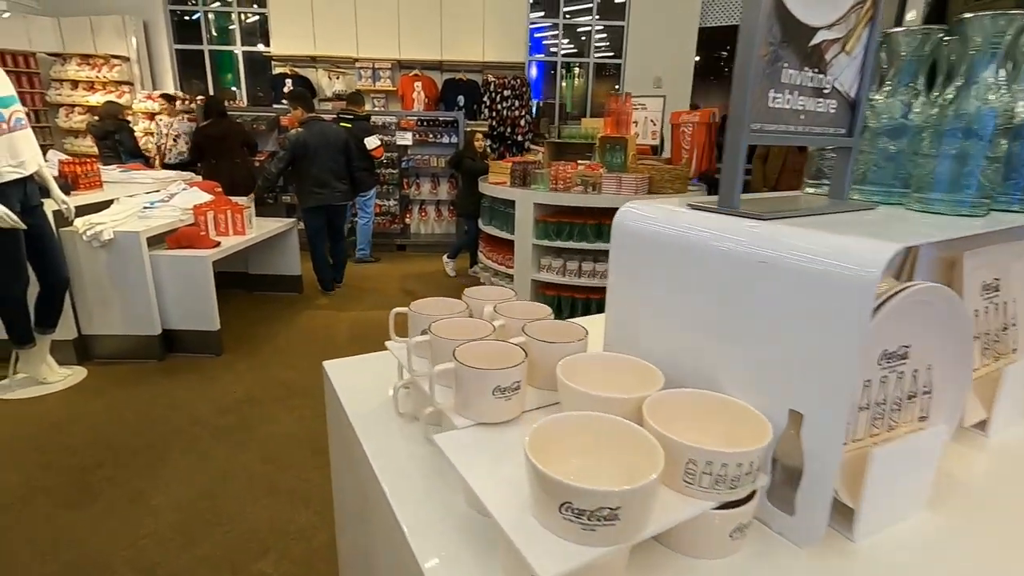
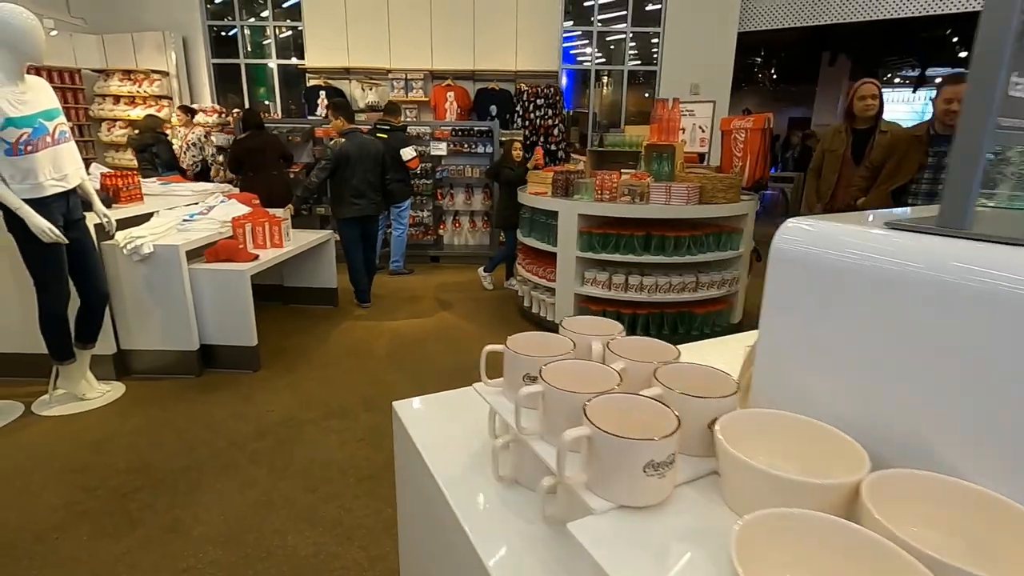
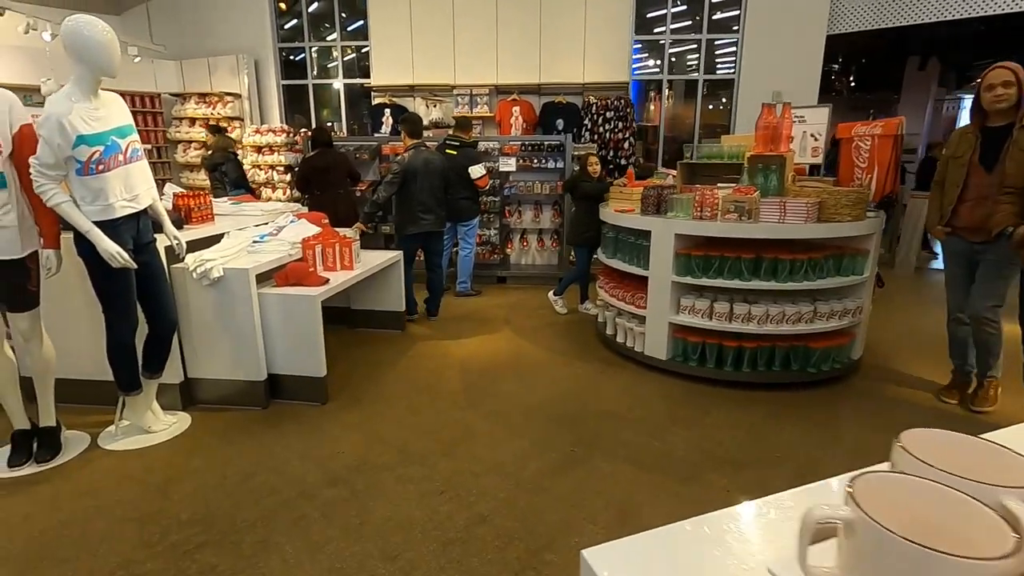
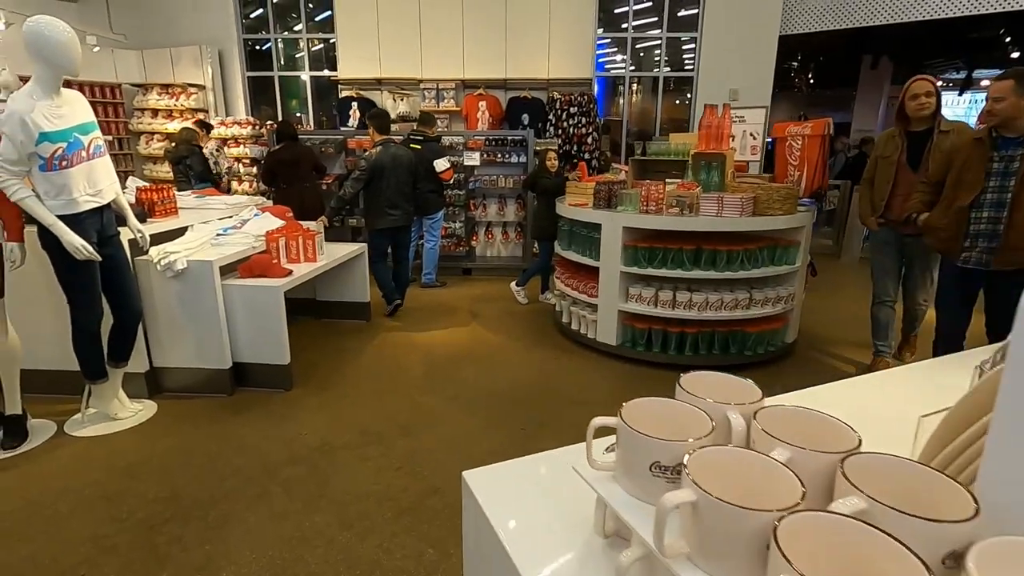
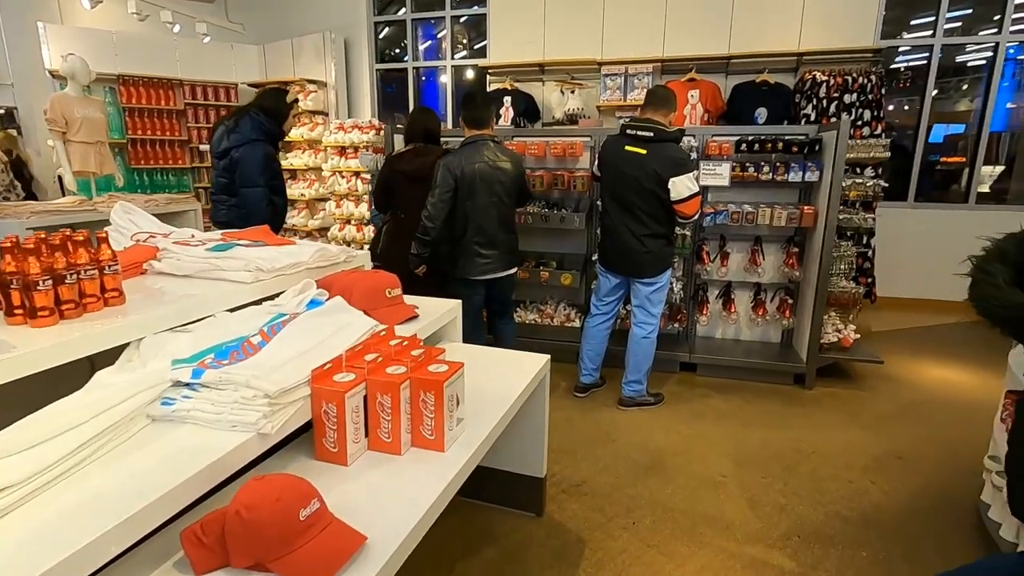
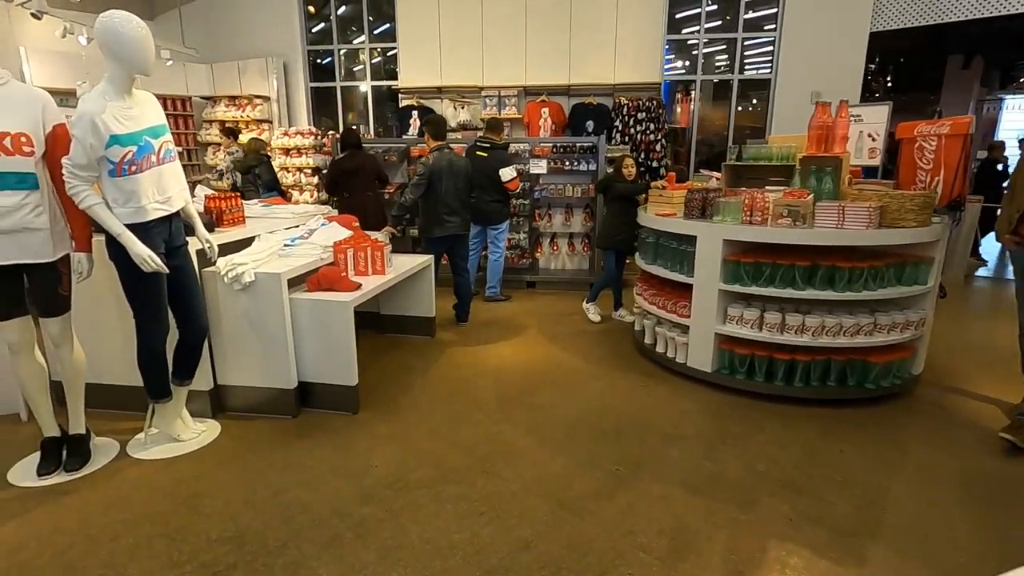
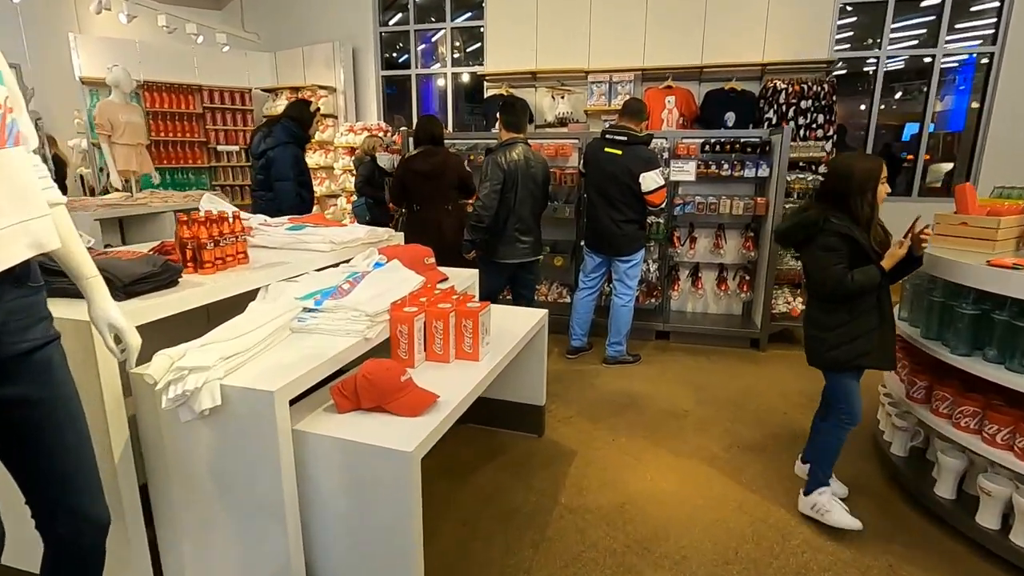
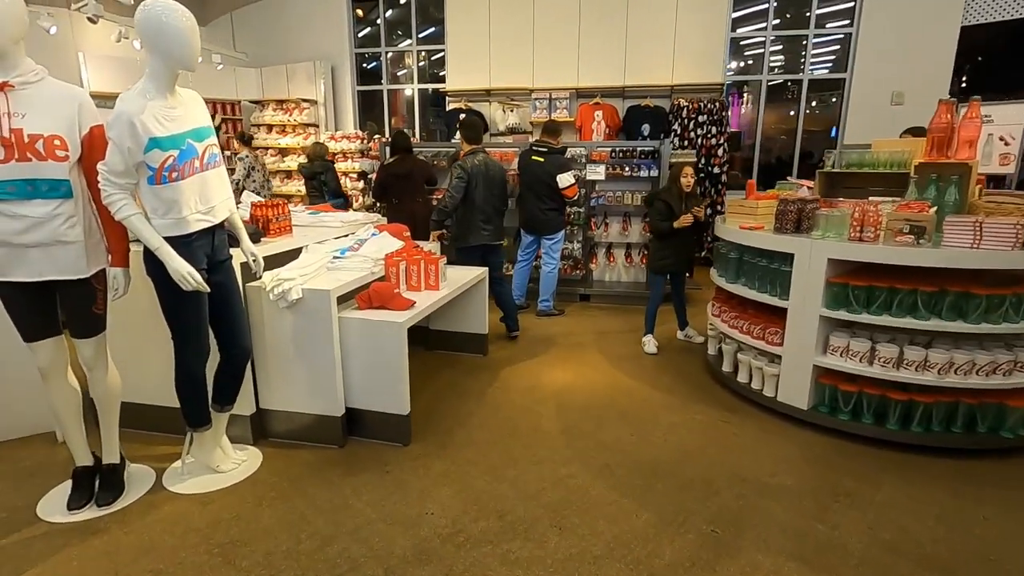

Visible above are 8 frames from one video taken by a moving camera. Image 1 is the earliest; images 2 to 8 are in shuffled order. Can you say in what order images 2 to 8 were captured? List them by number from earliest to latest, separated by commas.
2, 4, 3, 6, 8, 7, 5
